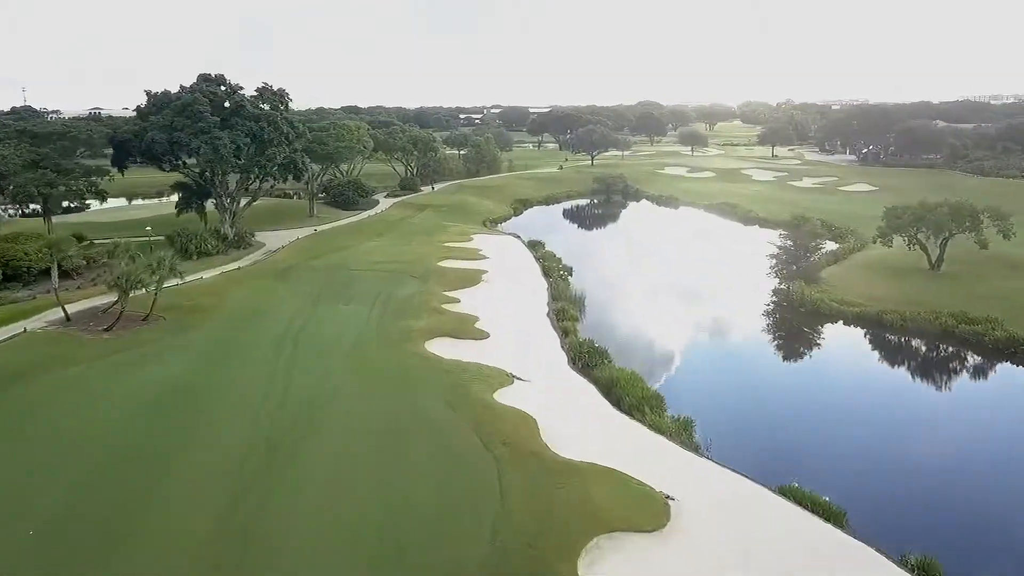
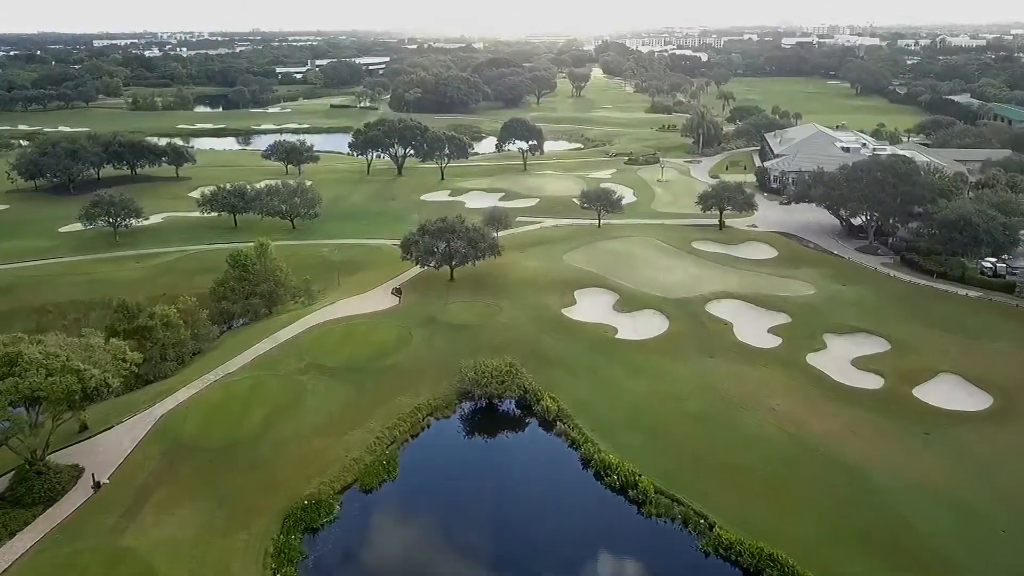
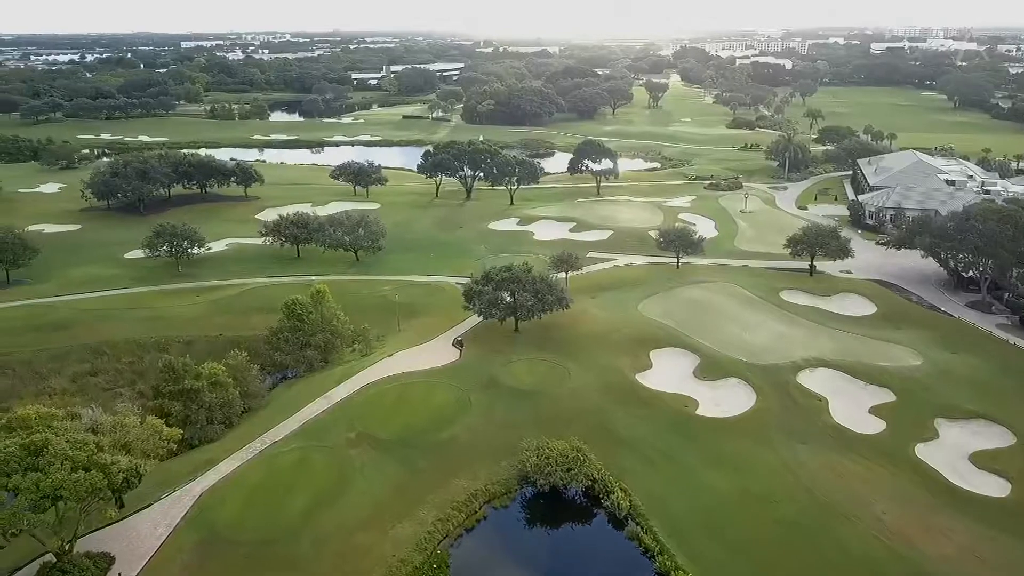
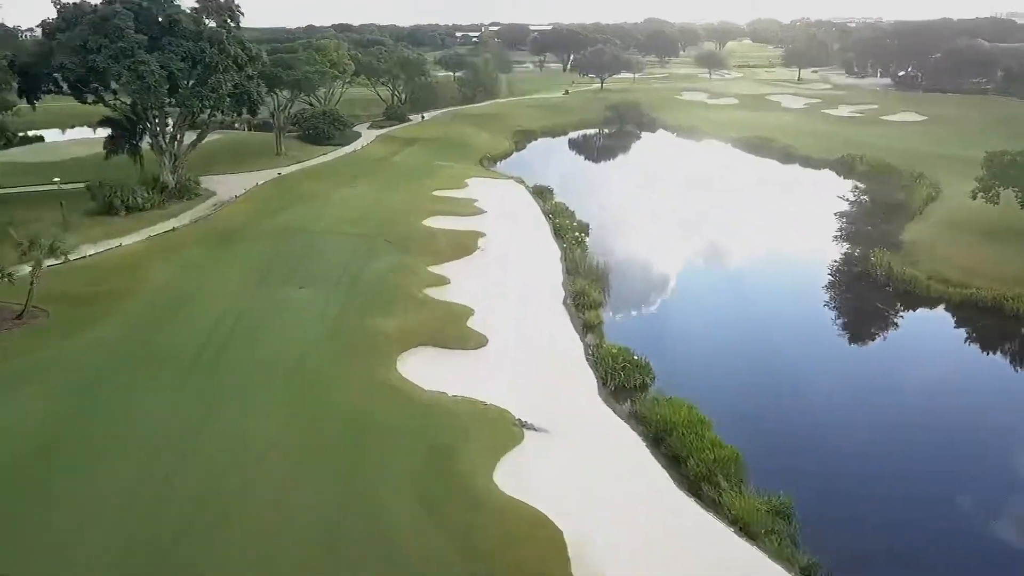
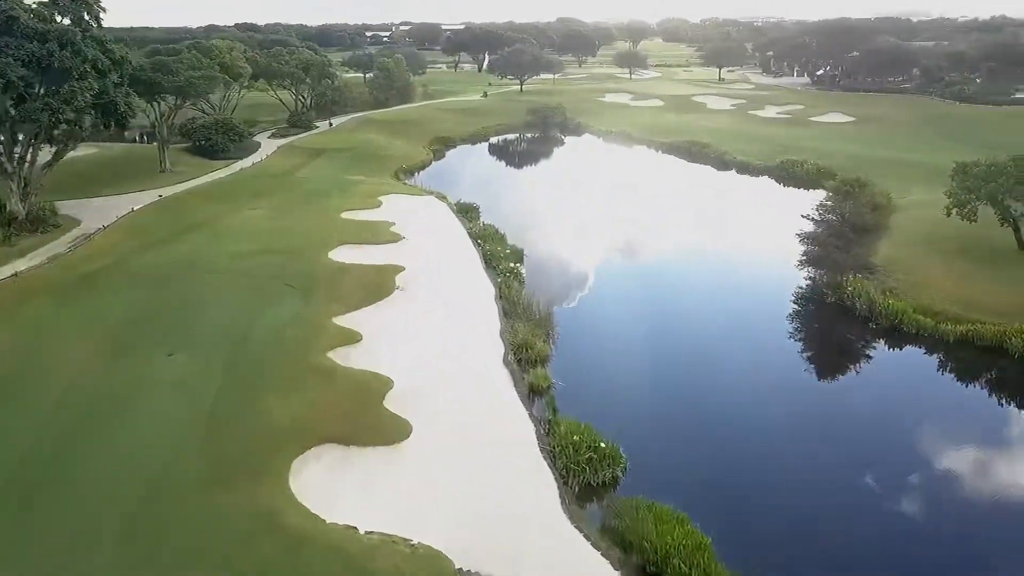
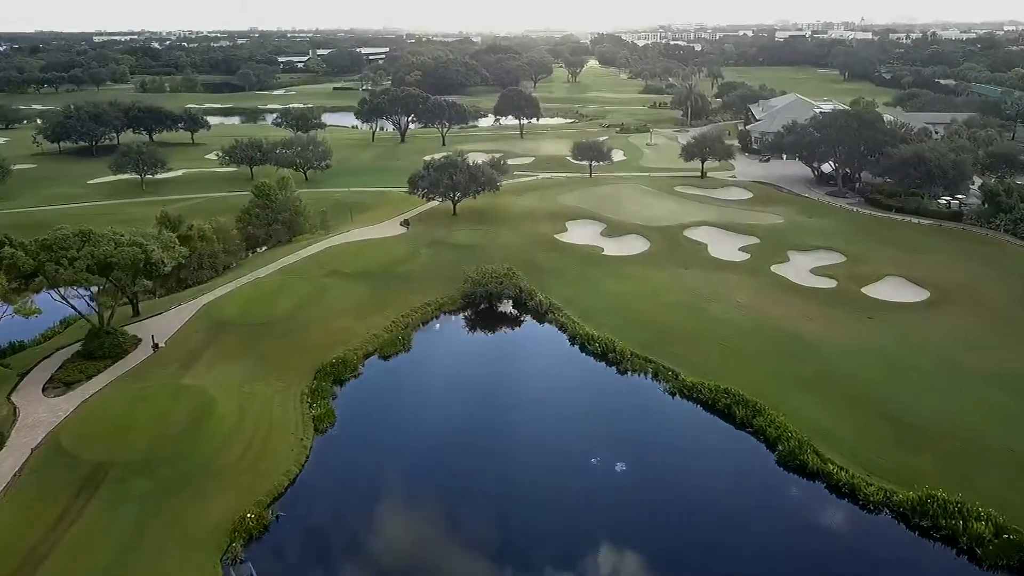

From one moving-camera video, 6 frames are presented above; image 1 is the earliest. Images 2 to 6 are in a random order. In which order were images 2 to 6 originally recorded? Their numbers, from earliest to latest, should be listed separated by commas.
4, 5, 6, 2, 3
